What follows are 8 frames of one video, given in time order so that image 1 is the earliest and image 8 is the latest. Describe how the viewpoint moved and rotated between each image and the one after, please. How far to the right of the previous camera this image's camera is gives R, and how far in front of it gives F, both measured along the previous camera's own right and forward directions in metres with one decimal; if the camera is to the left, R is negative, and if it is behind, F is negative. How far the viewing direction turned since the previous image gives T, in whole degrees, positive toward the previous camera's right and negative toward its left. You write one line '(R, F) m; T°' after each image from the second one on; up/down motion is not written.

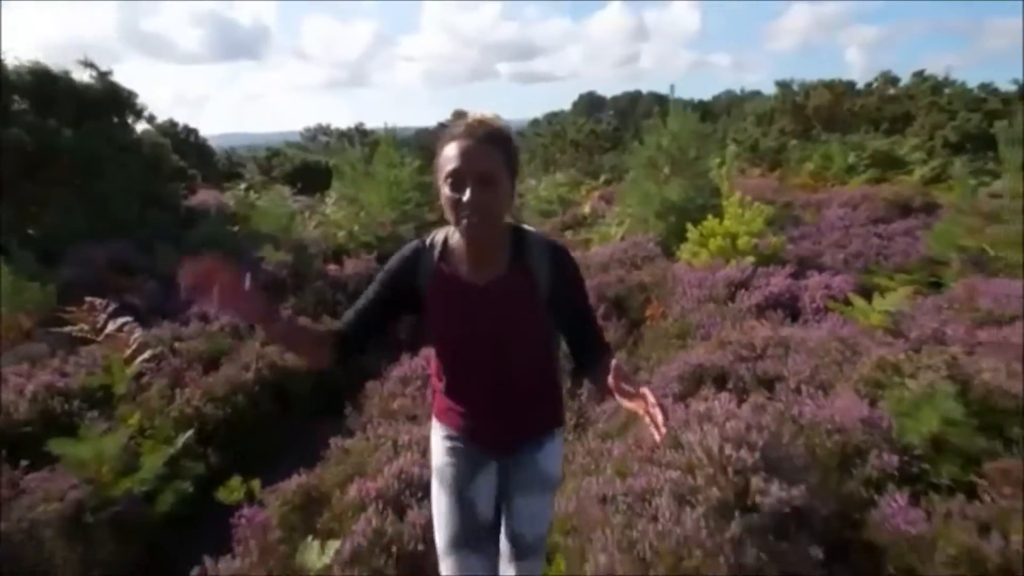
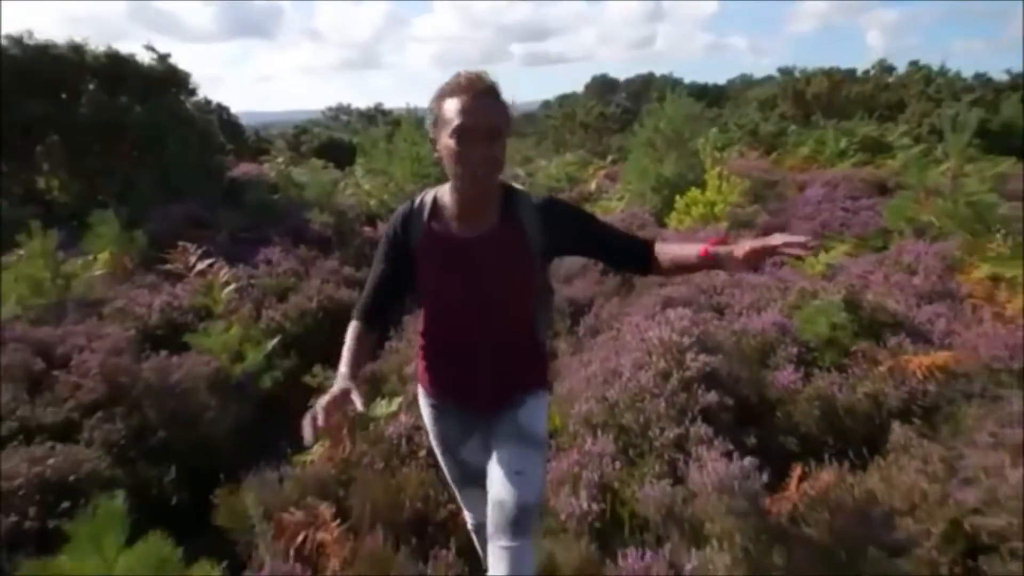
(0.0, -1.3) m; -1°
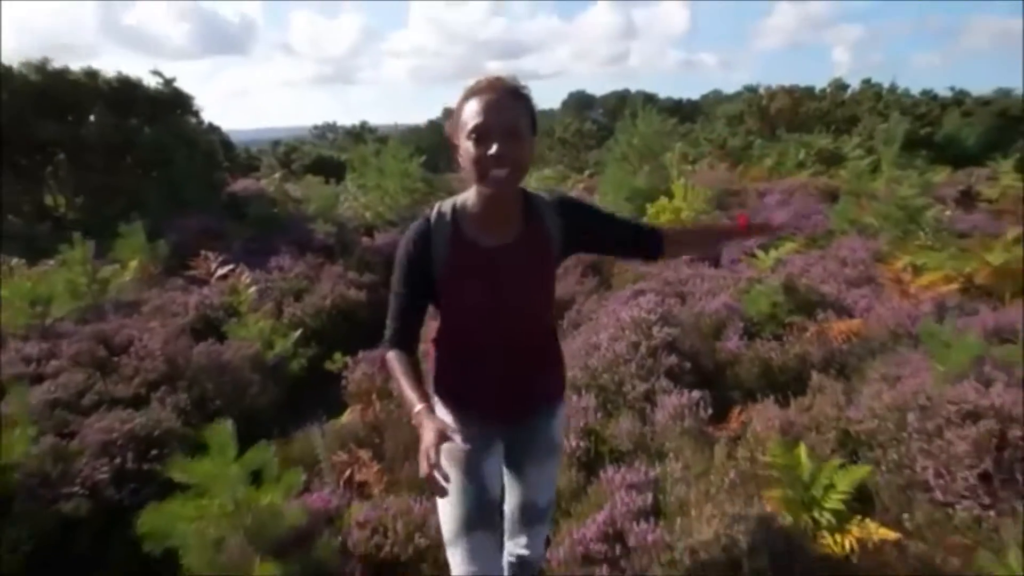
(-0.1, -0.9) m; +2°
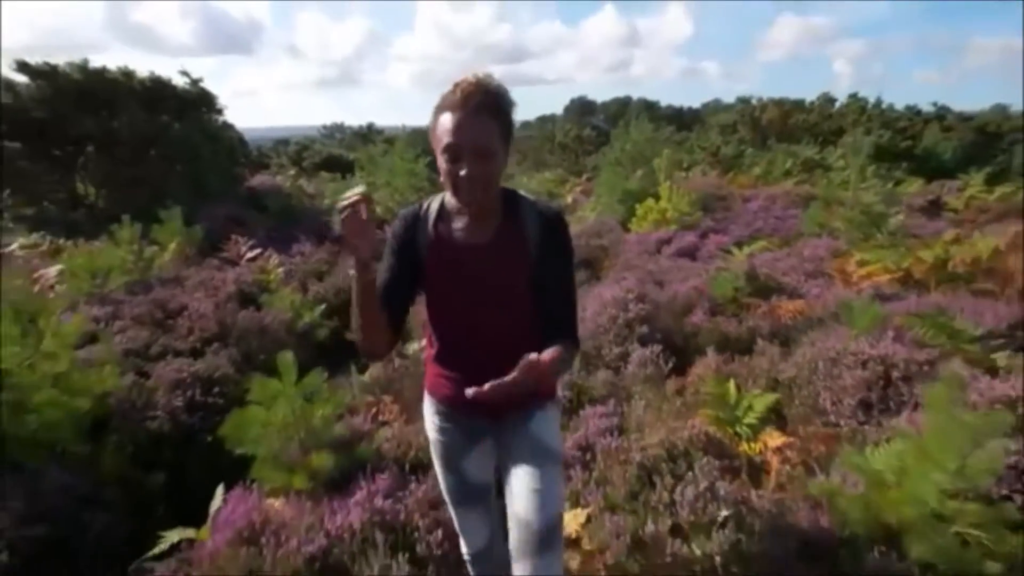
(0.0, -0.9) m; 0°
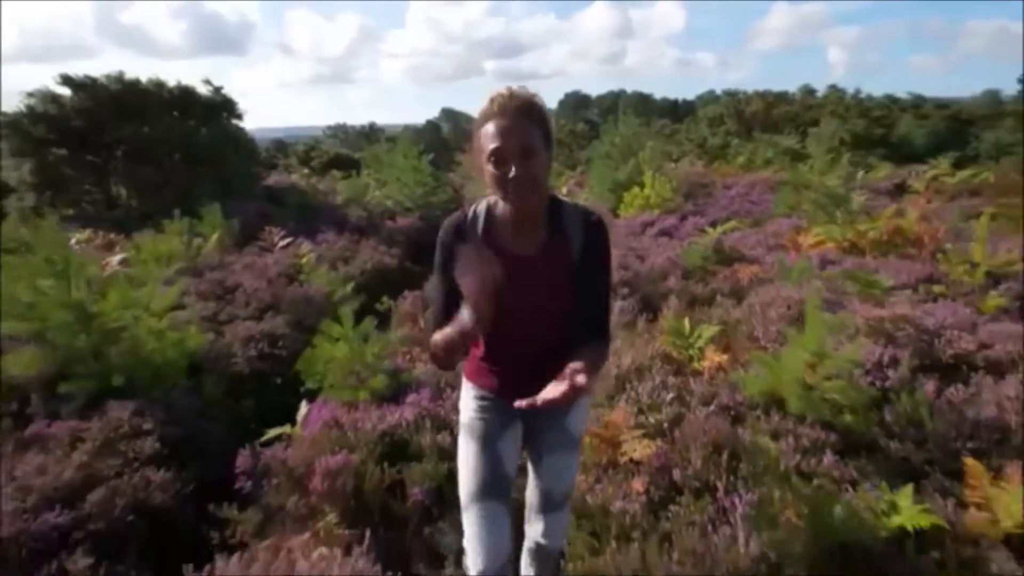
(-0.1, -1.2) m; 0°
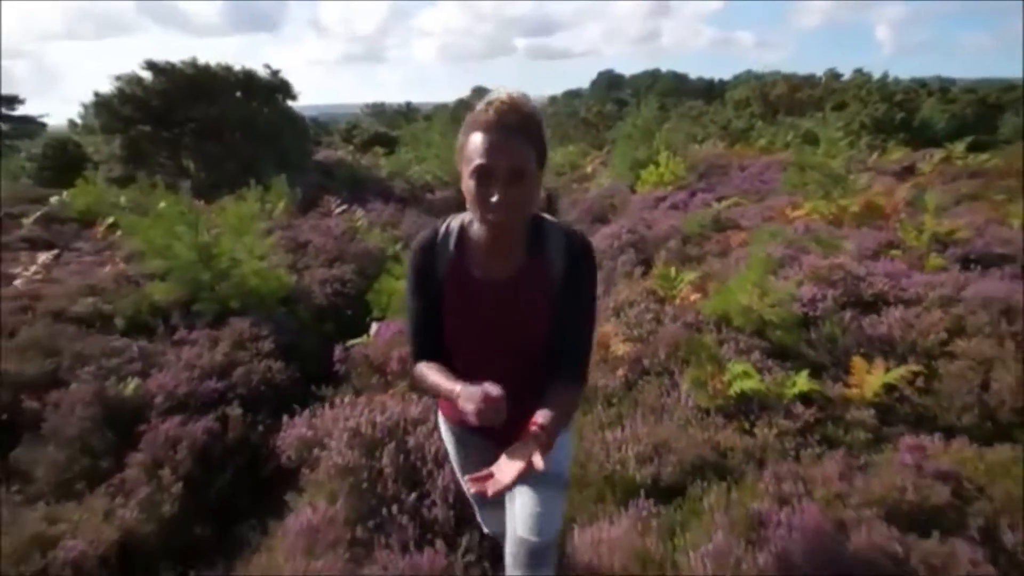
(+0.1, -1.4) m; -3°
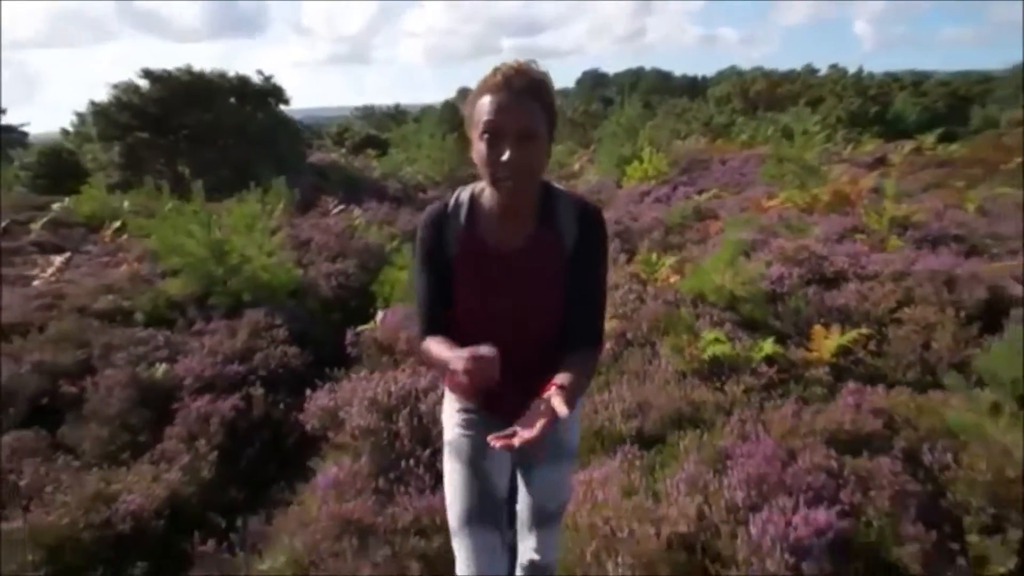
(-0.1, -0.5) m; +1°
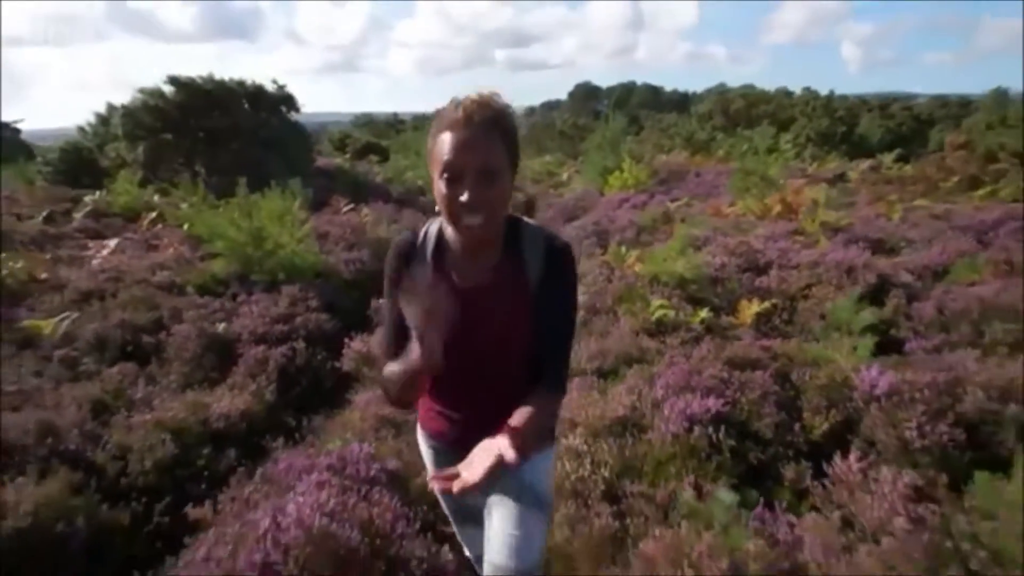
(-0.1, -1.3) m; +1°
